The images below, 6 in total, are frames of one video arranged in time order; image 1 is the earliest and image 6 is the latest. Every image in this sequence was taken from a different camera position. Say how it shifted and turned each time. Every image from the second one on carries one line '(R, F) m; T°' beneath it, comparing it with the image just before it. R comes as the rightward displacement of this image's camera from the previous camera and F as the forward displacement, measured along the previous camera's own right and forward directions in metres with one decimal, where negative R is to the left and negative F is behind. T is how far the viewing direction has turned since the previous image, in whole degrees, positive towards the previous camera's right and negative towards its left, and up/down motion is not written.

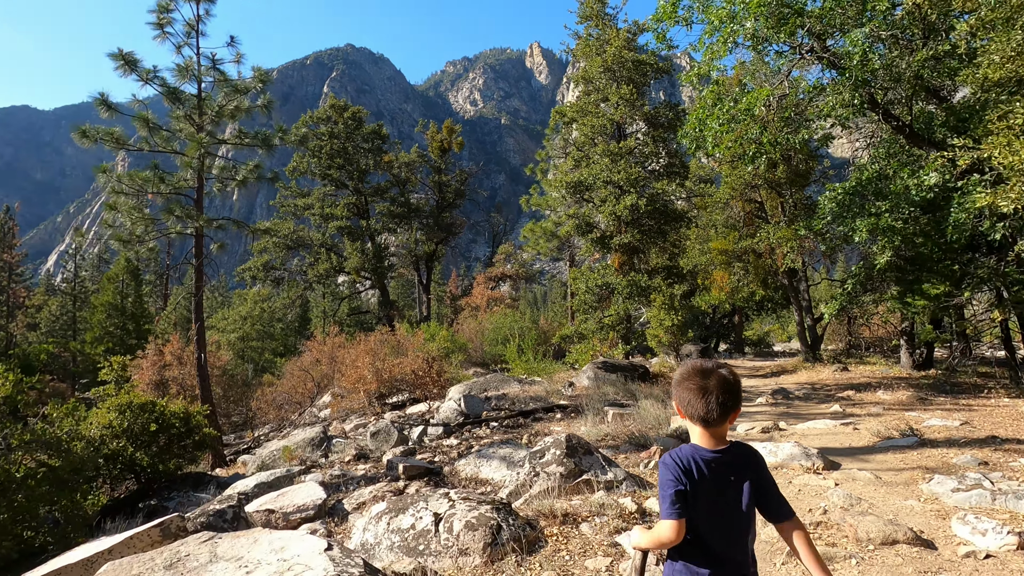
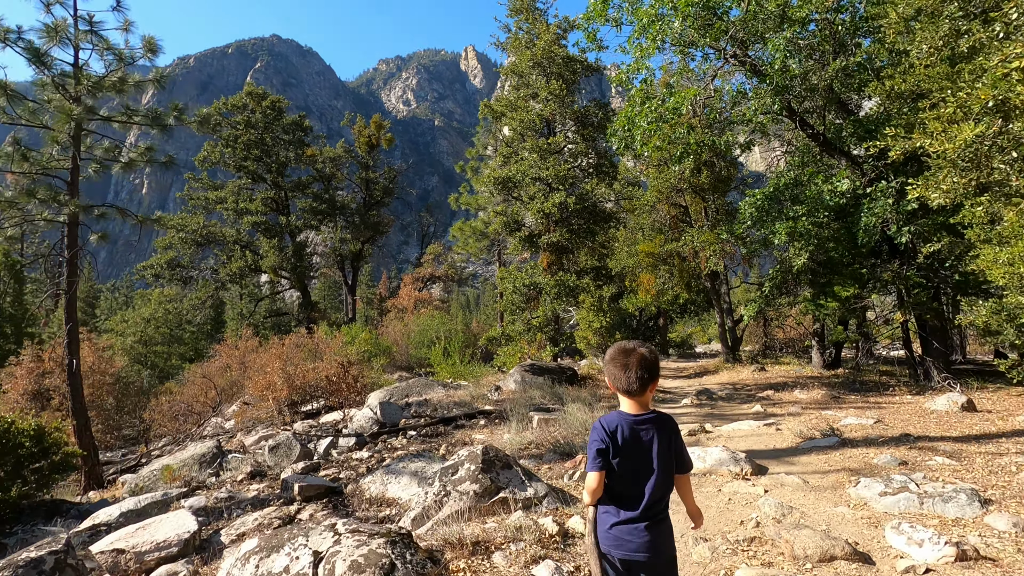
(+0.2, +0.5) m; +7°
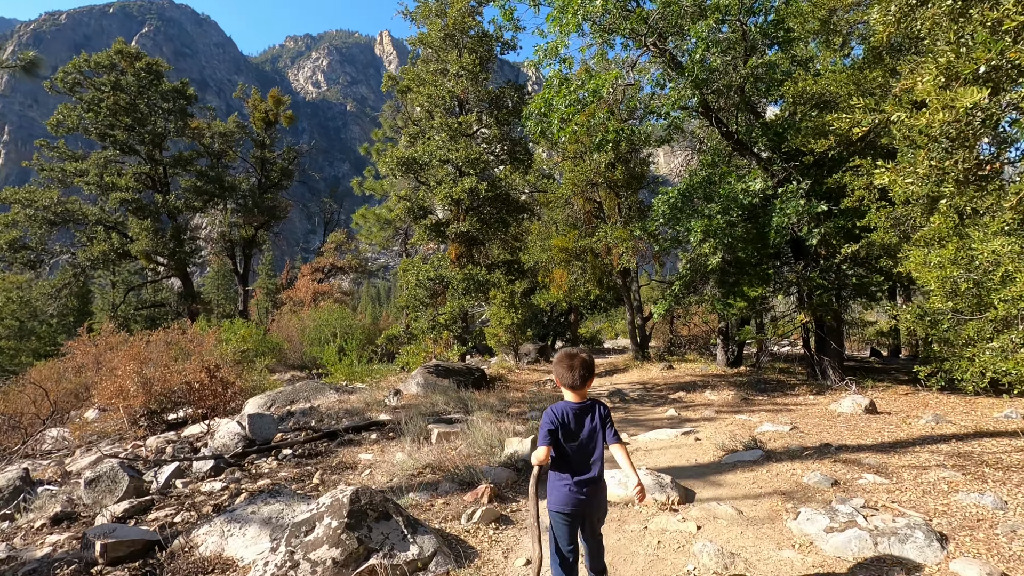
(+0.2, +0.9) m; +9°
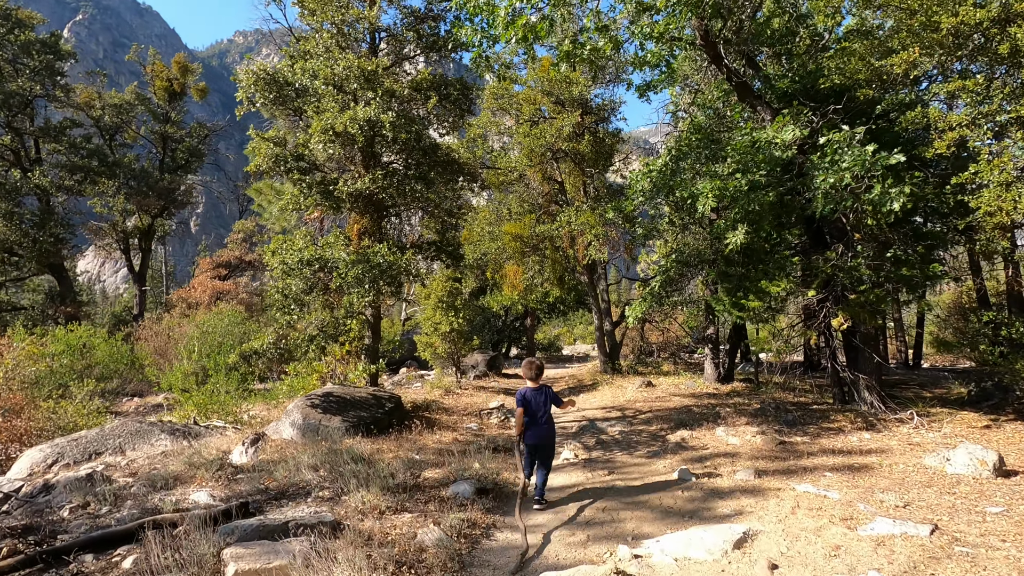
(+0.4, +3.3) m; +5°
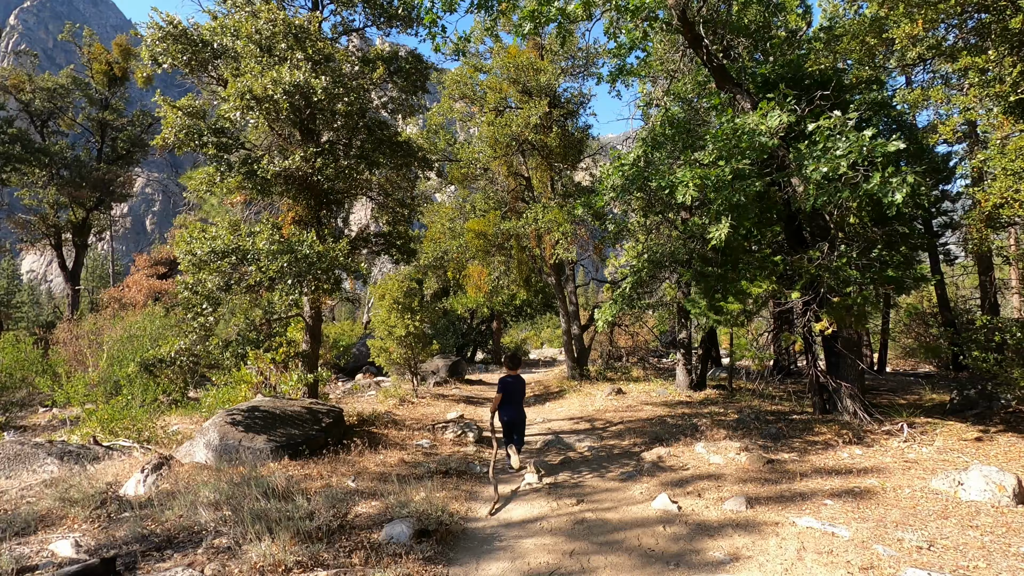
(+0.1, +0.8) m; +3°
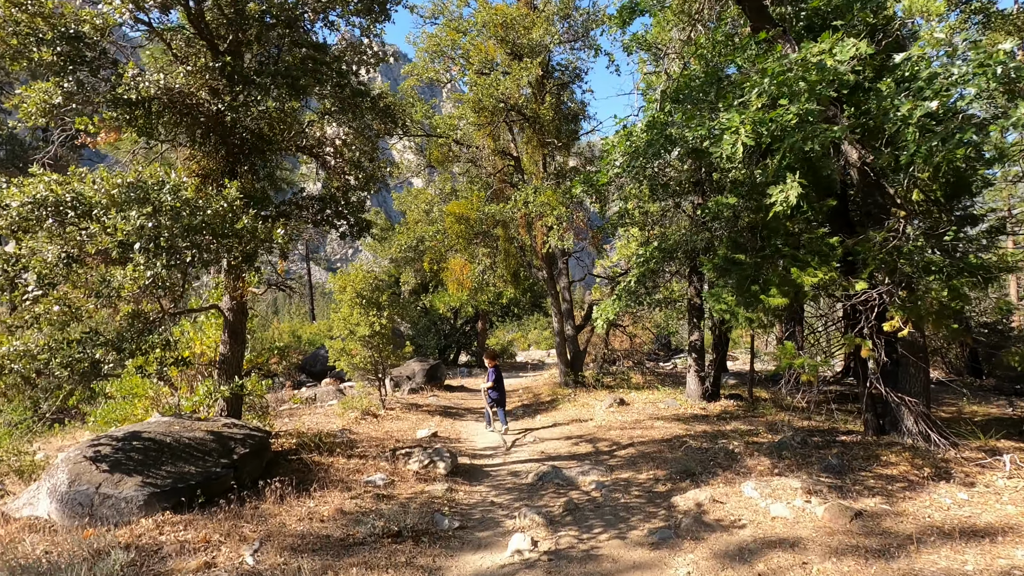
(0.0, +1.7) m; +1°
